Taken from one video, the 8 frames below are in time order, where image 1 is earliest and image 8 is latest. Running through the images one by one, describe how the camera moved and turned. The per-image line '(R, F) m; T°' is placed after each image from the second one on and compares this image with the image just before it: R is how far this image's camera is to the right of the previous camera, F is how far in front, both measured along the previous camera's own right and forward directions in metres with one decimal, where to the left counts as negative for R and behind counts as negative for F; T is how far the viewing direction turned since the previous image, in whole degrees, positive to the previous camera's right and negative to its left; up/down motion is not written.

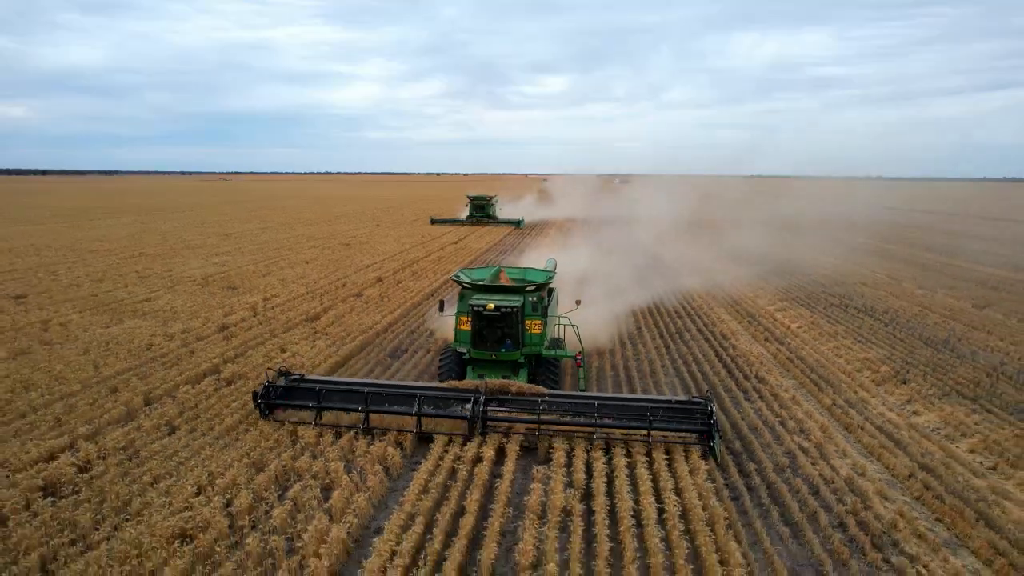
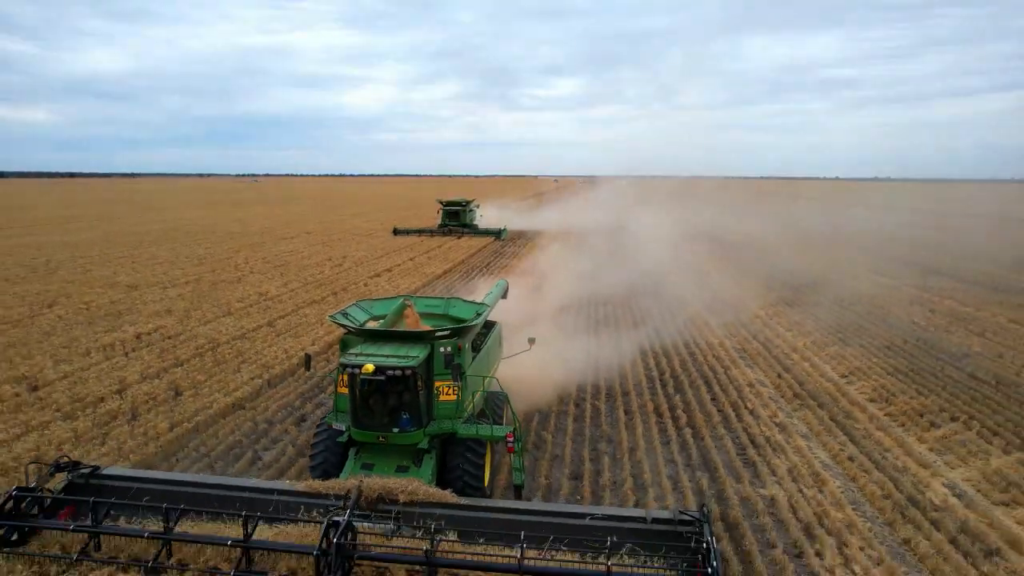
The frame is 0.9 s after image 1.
(+1.9, +3.8) m; -1°
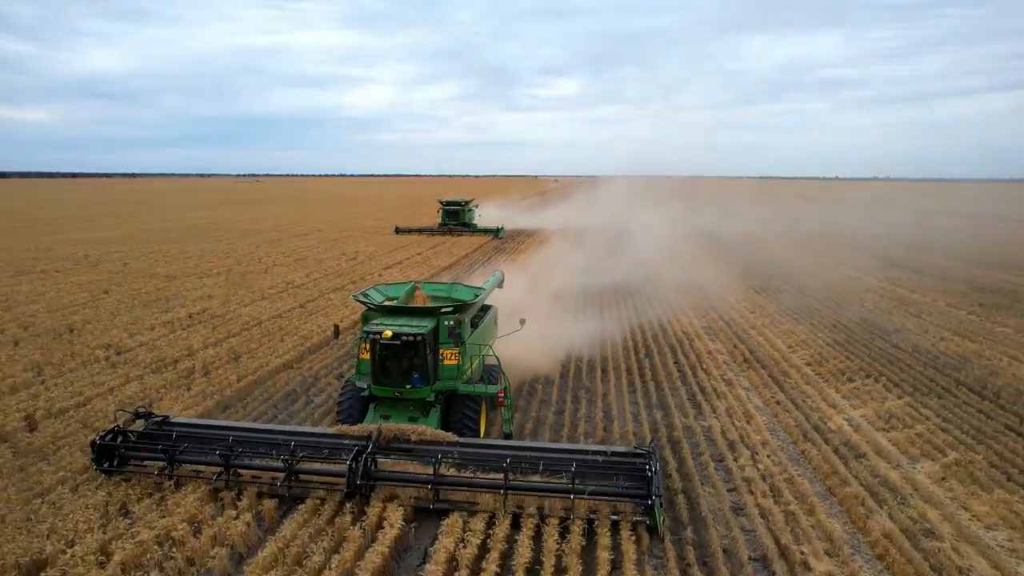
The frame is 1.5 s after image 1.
(0.0, -1.5) m; 0°
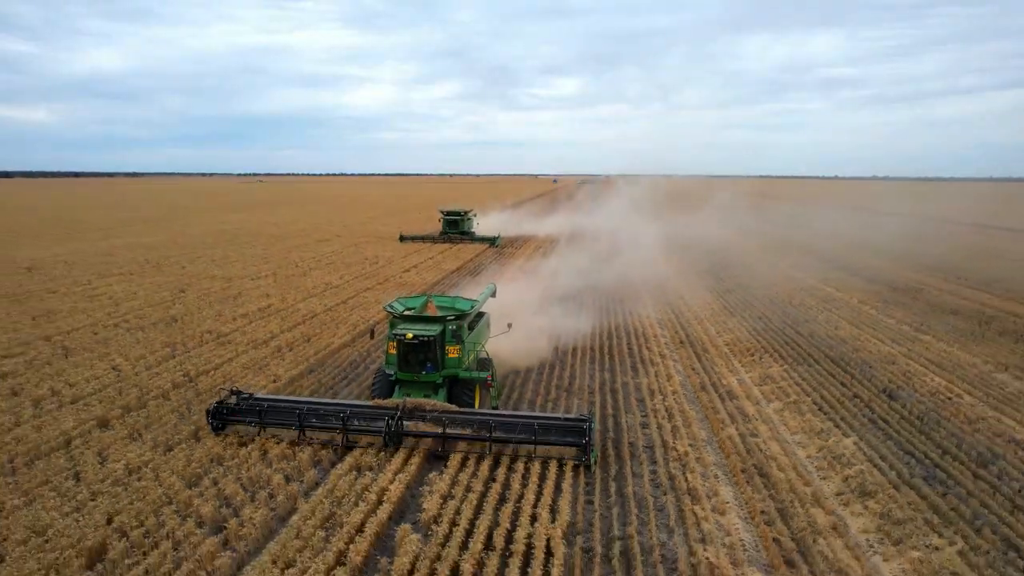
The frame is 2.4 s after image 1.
(+0.1, -3.0) m; 0°
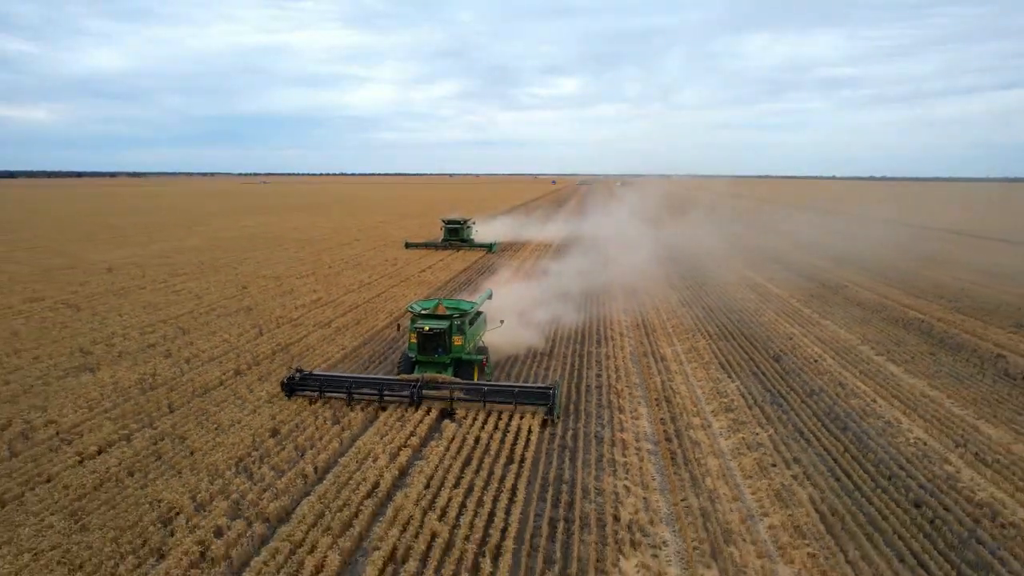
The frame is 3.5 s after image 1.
(0.0, -3.6) m; 0°
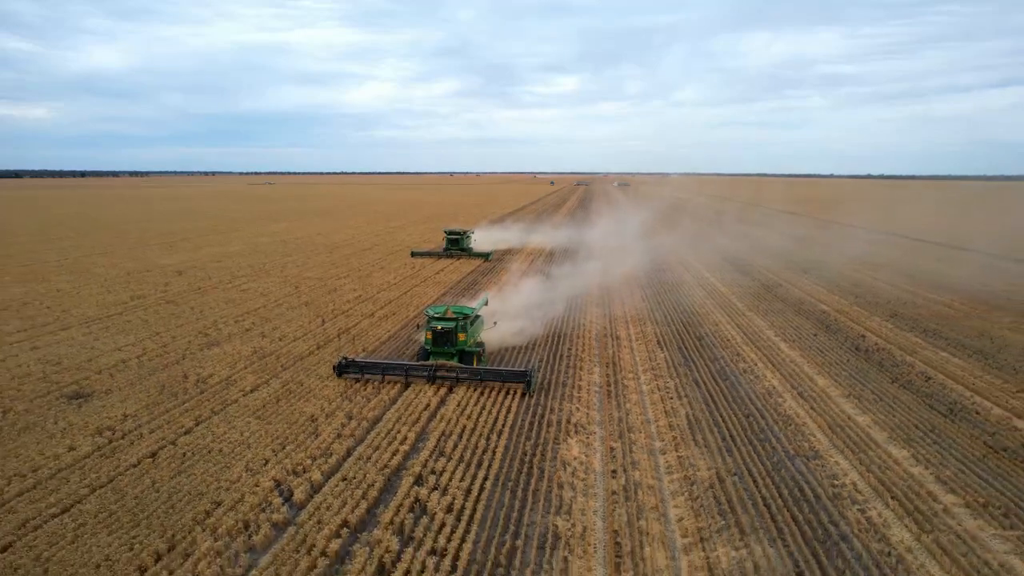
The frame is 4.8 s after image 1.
(+0.1, -4.6) m; 0°
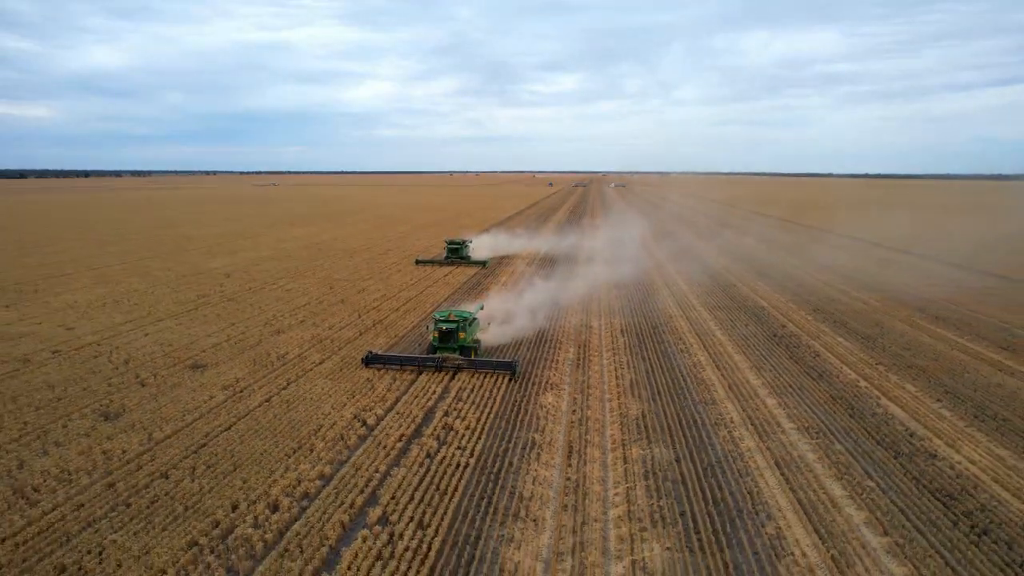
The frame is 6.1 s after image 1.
(+0.1, -4.6) m; 0°
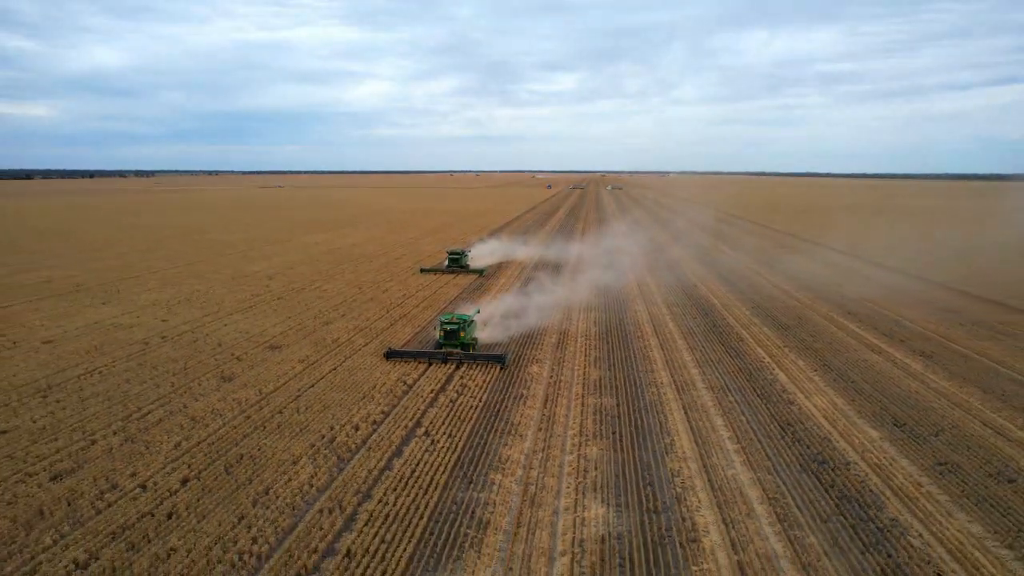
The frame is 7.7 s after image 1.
(+0.2, -5.4) m; 0°
